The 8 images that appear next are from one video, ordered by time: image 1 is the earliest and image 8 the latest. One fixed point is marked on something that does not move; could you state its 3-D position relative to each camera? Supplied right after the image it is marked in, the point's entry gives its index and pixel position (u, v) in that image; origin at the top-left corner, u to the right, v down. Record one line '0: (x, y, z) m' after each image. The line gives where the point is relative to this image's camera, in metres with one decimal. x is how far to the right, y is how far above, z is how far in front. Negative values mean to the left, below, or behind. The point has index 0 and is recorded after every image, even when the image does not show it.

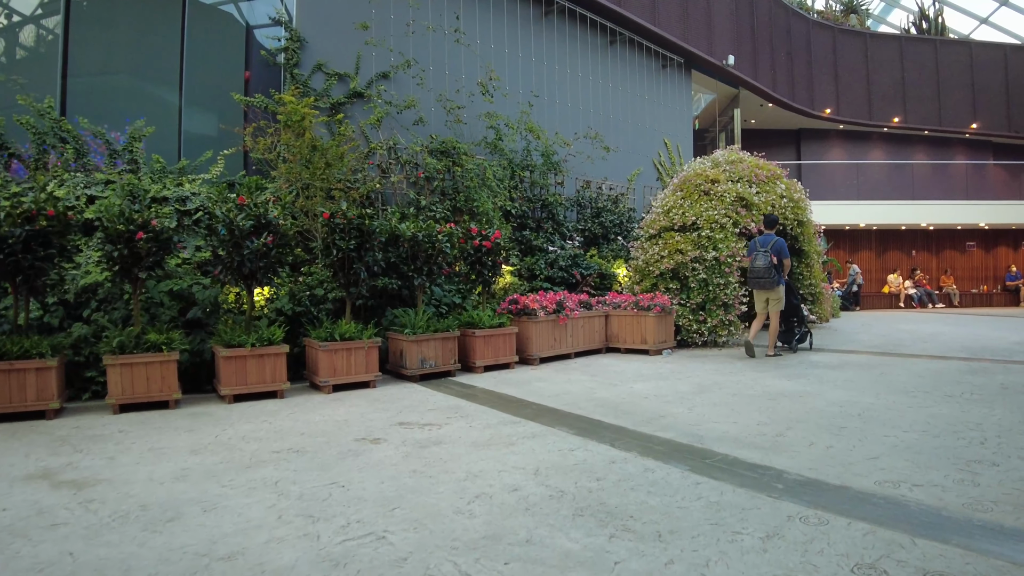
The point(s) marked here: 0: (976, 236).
0: (+11.4, +1.3, +19.3) m
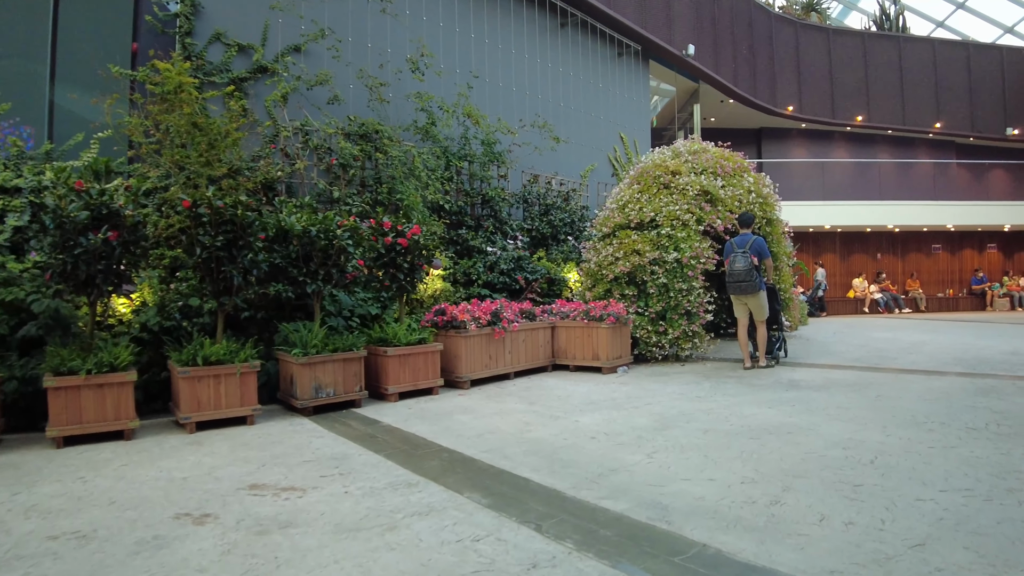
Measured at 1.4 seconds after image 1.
0: (+10.2, +1.2, +18.6) m
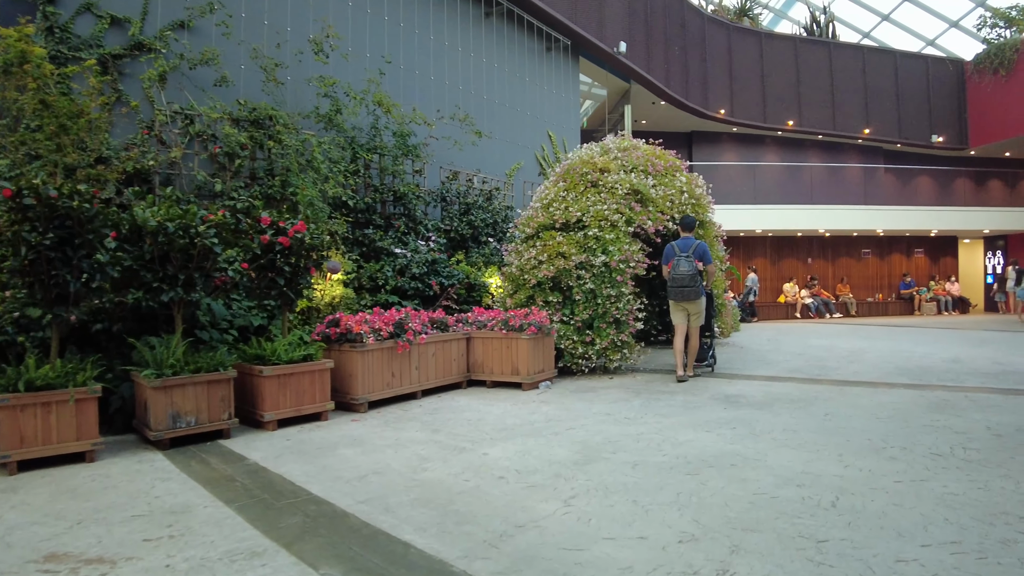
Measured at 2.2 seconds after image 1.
0: (+8.5, +1.1, +18.6) m
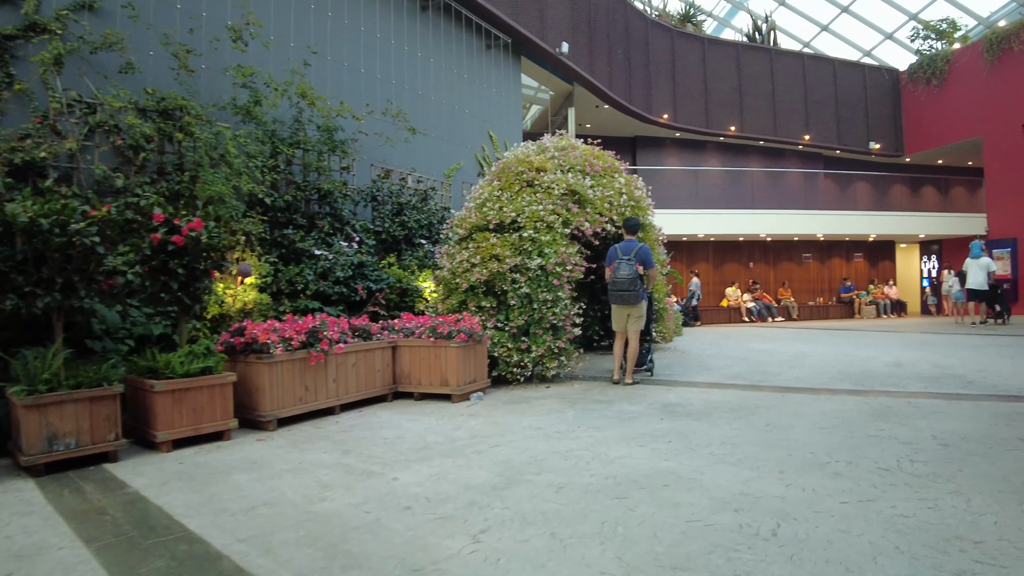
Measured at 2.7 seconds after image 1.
0: (+7.2, +1.0, +18.7) m
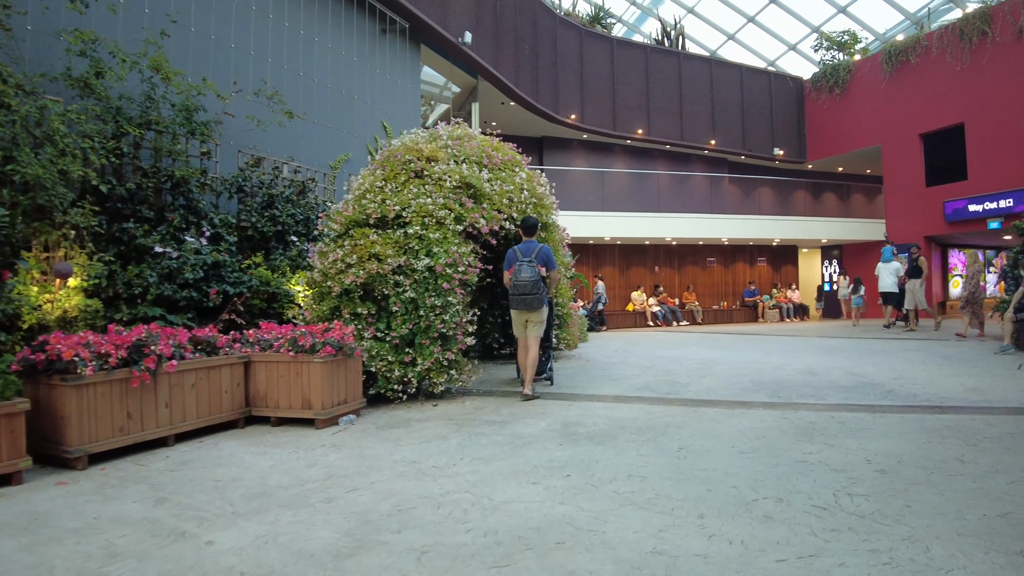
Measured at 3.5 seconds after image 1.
0: (+4.9, +0.9, +18.7) m
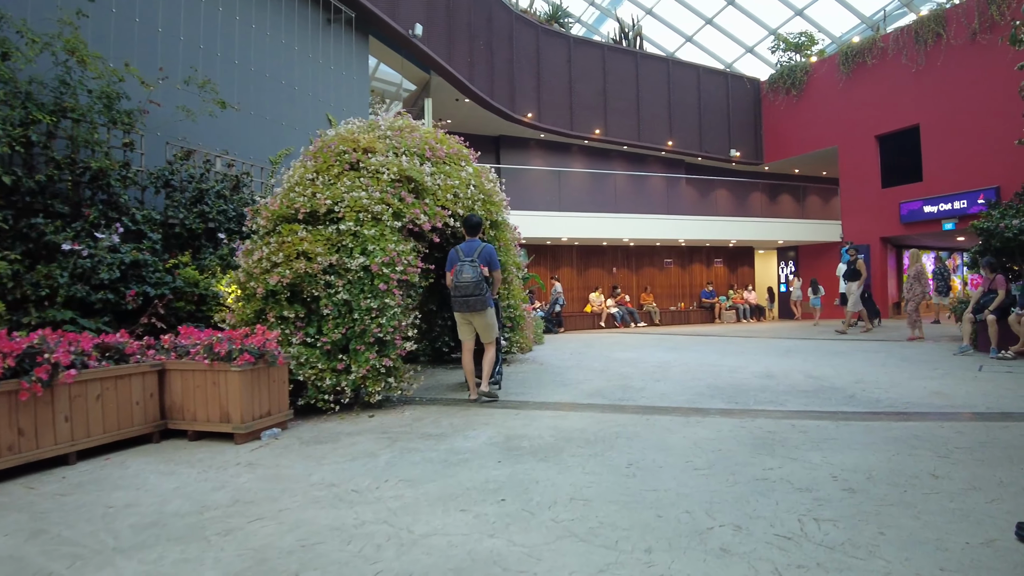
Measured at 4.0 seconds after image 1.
0: (+3.9, +0.8, +18.5) m
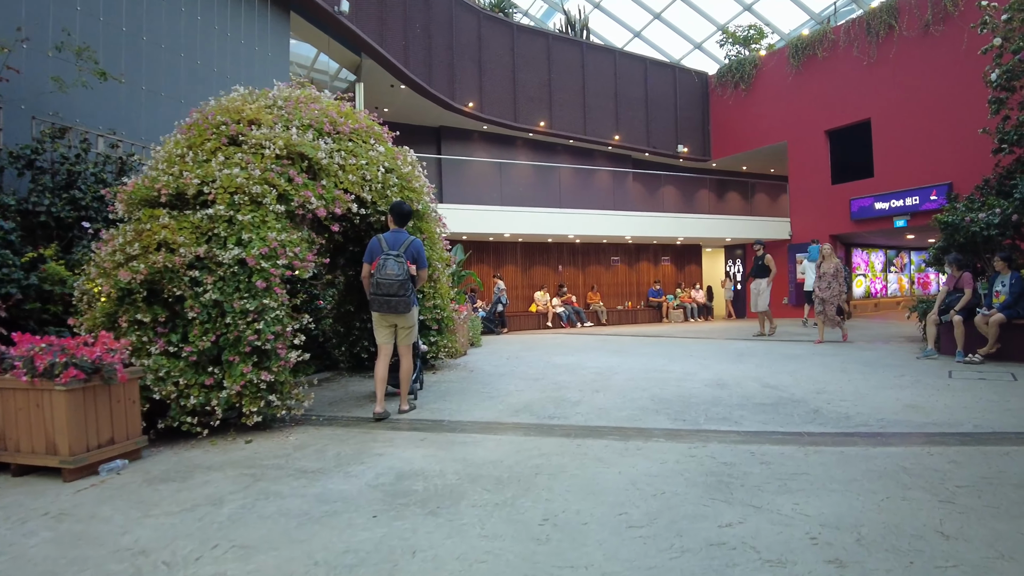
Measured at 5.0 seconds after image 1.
0: (+2.6, +0.9, +18.0) m
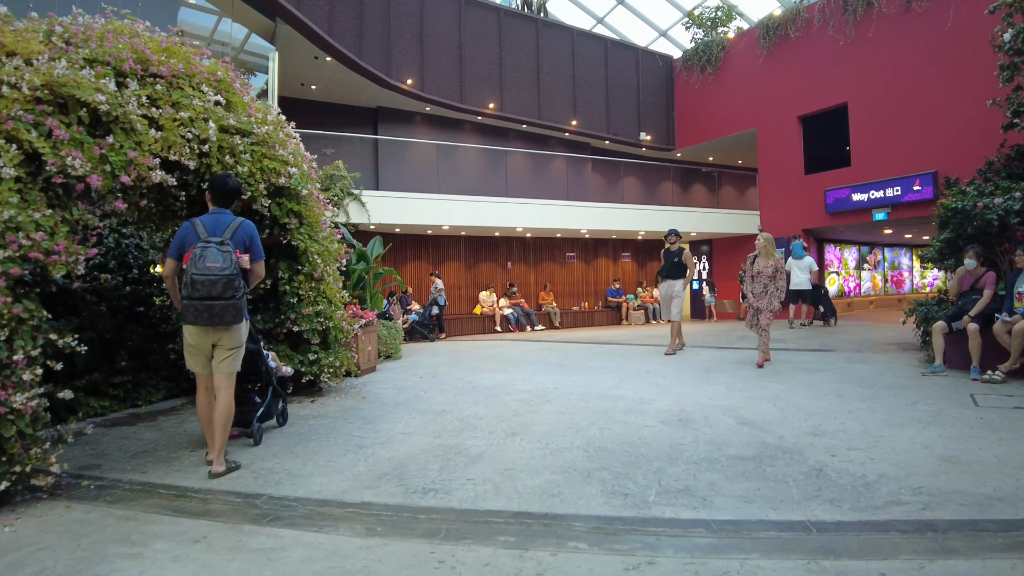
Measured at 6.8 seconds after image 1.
0: (+1.5, +0.9, +16.7) m
